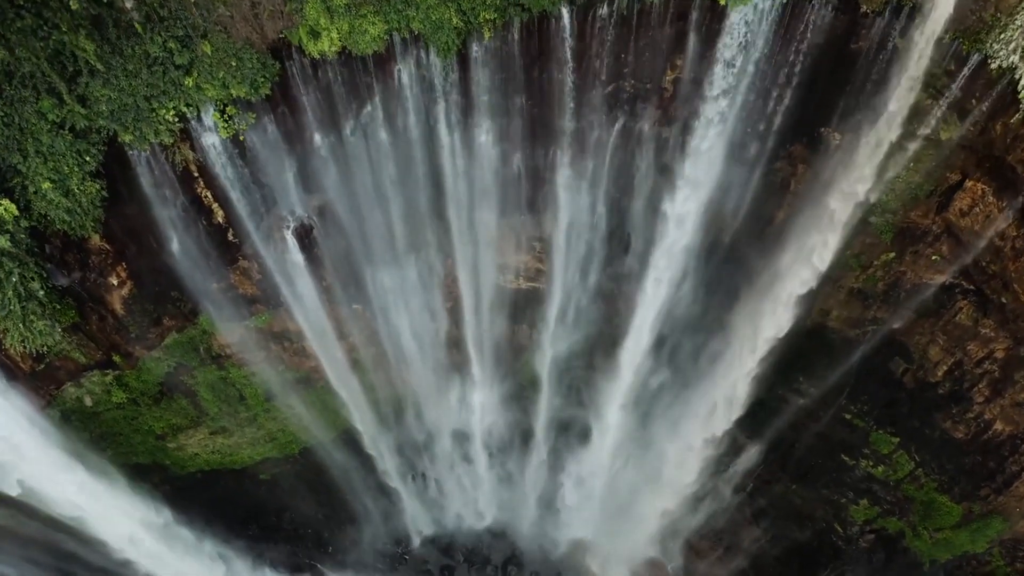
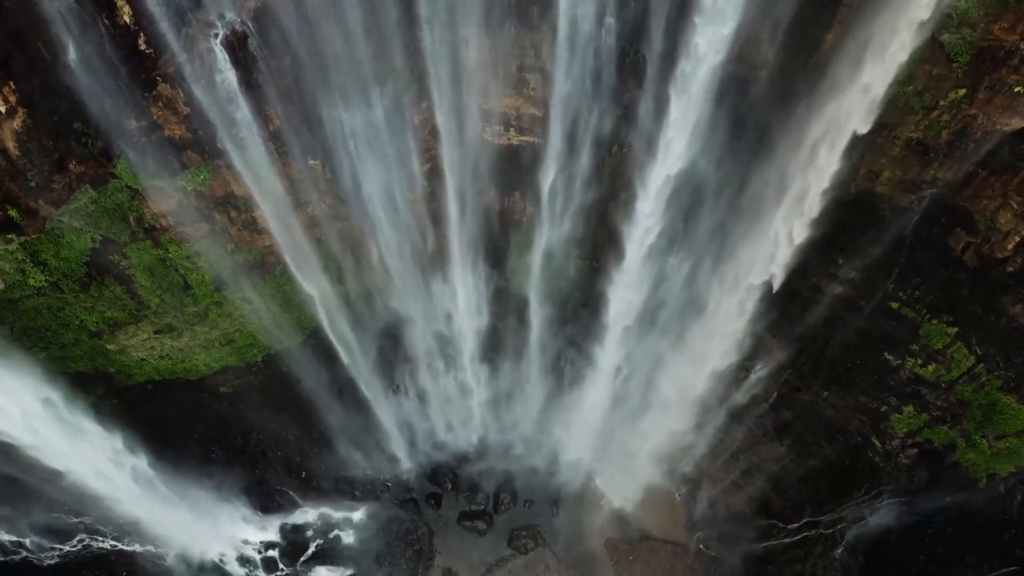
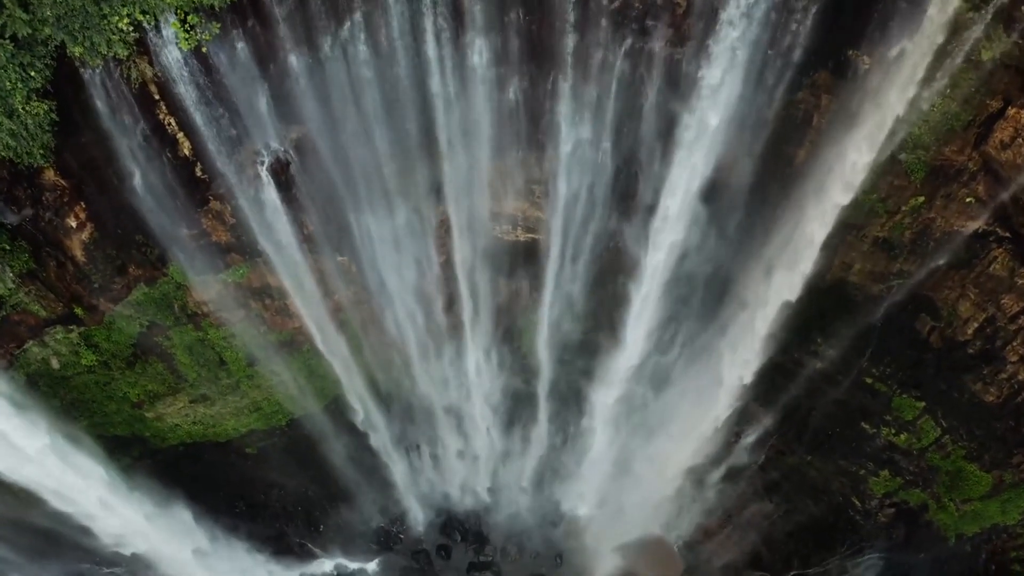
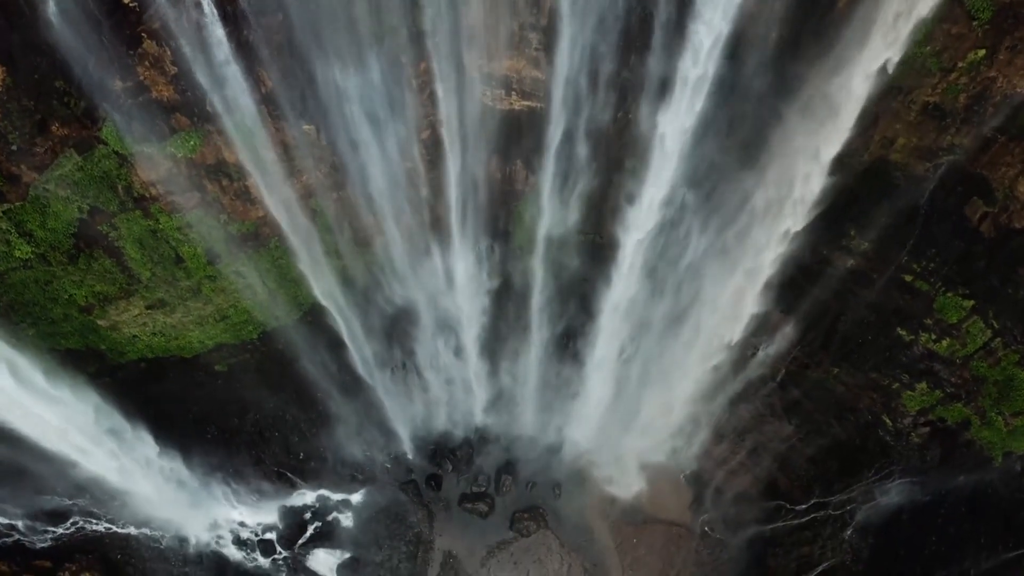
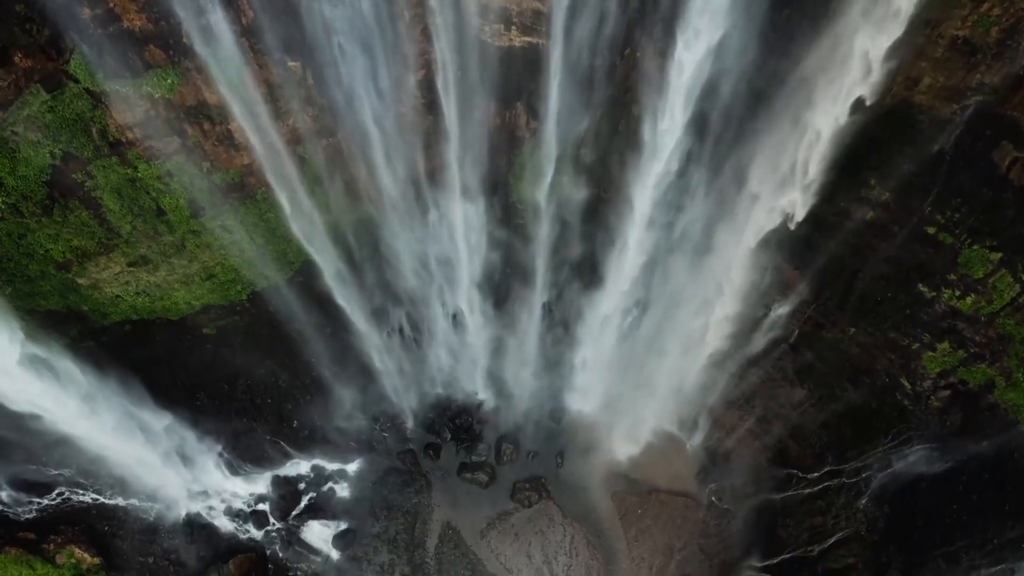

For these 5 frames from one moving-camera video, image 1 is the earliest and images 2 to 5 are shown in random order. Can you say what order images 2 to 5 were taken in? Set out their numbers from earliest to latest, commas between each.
3, 2, 4, 5
